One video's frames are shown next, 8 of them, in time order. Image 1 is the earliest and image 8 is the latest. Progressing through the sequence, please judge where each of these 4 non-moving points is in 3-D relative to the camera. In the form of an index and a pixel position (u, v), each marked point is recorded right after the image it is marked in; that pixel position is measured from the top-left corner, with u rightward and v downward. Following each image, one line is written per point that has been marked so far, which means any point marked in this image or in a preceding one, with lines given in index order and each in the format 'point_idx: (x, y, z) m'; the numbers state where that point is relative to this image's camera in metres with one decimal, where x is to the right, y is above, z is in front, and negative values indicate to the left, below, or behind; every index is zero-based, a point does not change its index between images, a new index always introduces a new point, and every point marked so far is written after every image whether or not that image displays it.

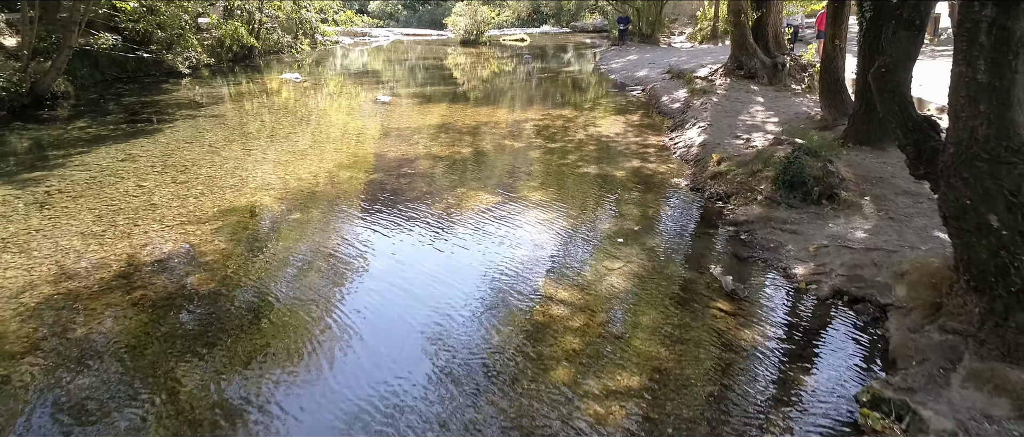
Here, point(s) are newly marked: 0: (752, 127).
0: (+4.5, +1.7, +9.0) m
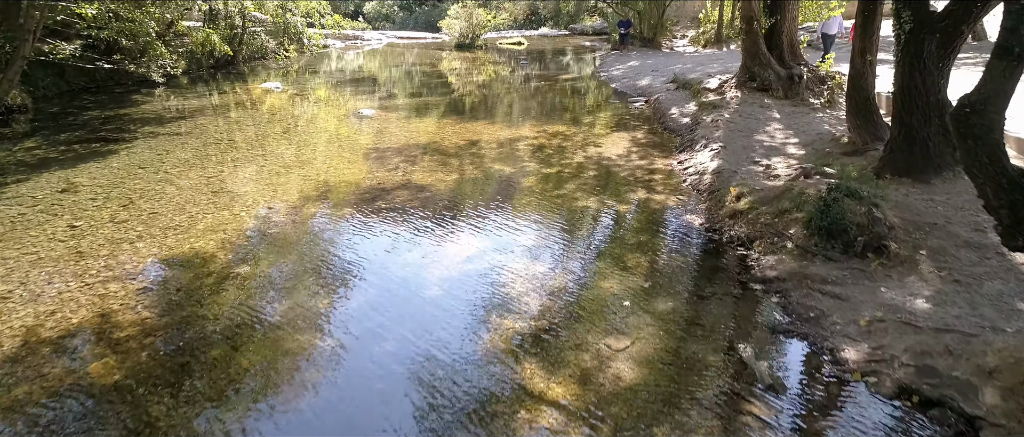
0: (+4.4, +1.2, +8.0) m
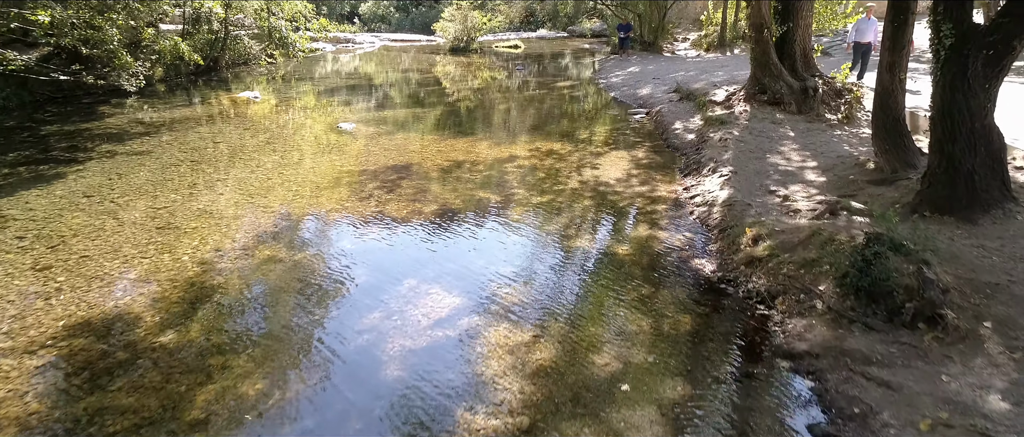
0: (+4.2, +0.7, +7.2) m
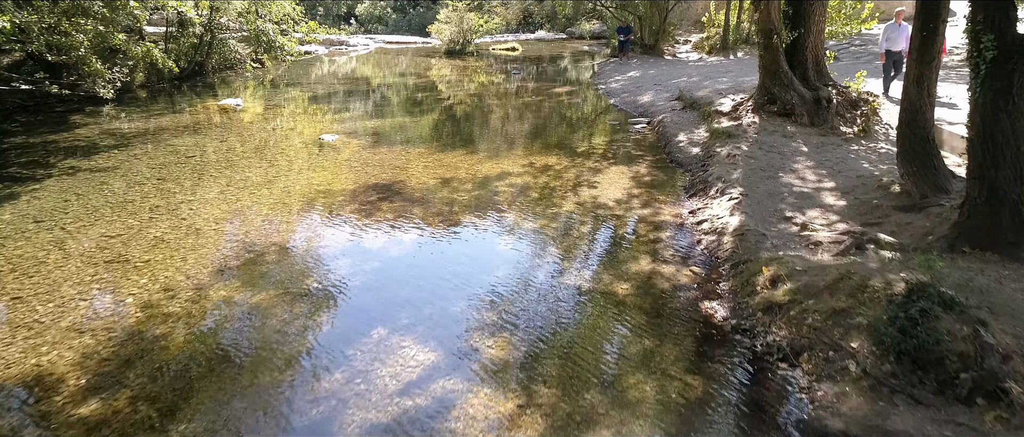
0: (+4.0, +0.3, +6.6) m
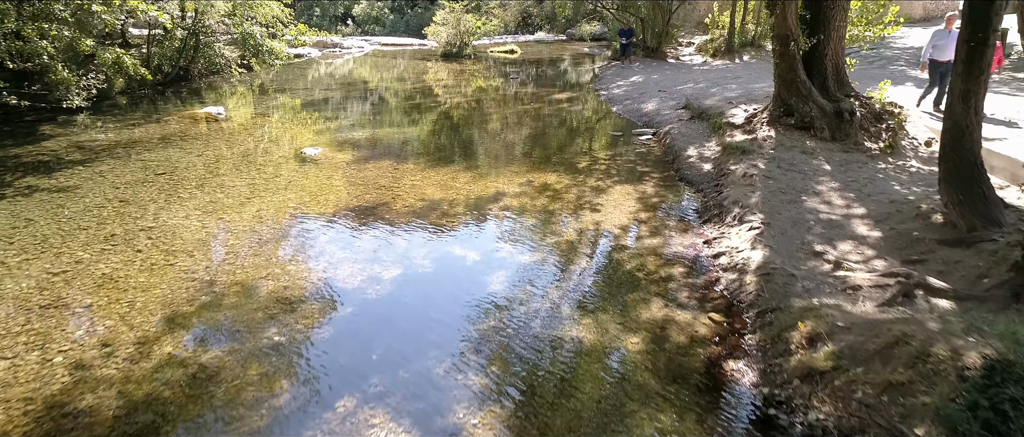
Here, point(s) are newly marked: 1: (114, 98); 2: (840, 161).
0: (+4.0, -0.1, +5.9) m
1: (-12.6, +3.8, +14.9) m
2: (+5.4, +0.9, +7.7) m
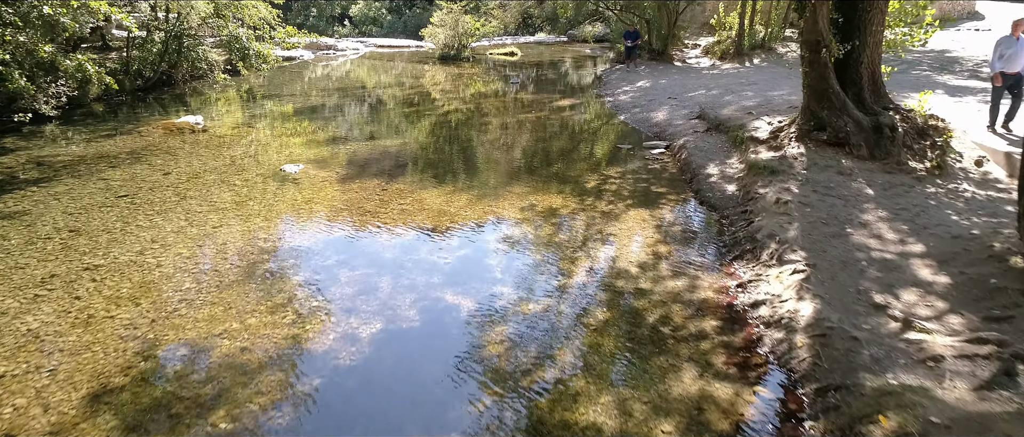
0: (+4.0, -0.6, +5.0) m
1: (-12.6, +3.4, +14.0) m
2: (+5.4, +0.5, +6.8) m
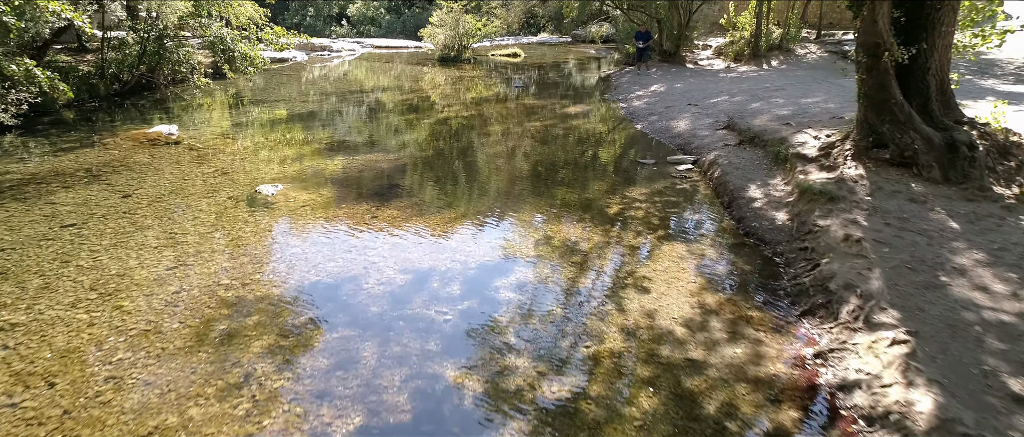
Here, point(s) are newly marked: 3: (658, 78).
0: (+4.1, -1.0, +3.9) m
1: (-12.5, +2.9, +12.9) m
2: (+5.5, +0.1, +5.7) m
3: (+5.4, +5.2, +17.2) m
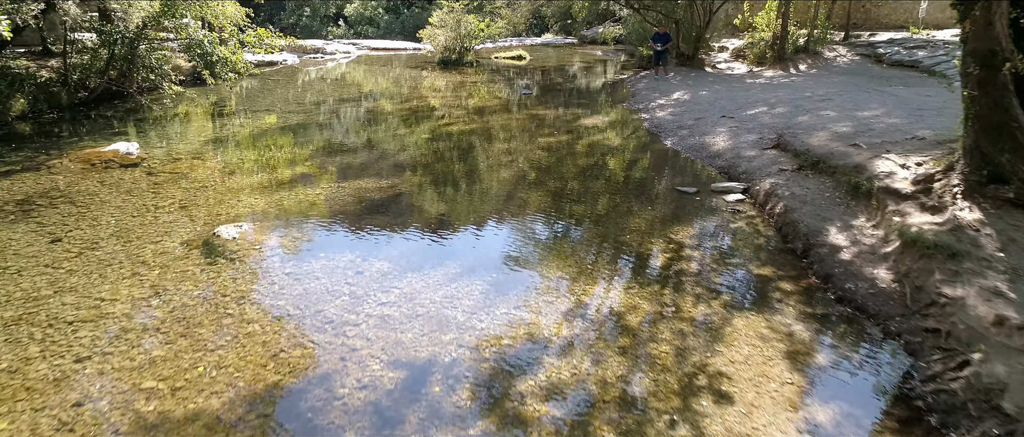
0: (+4.4, -1.7, +2.5) m
1: (-12.2, +2.3, +11.5) m
2: (+5.8, -0.6, +4.3) m
3: (+5.6, +4.5, +15.8) m
